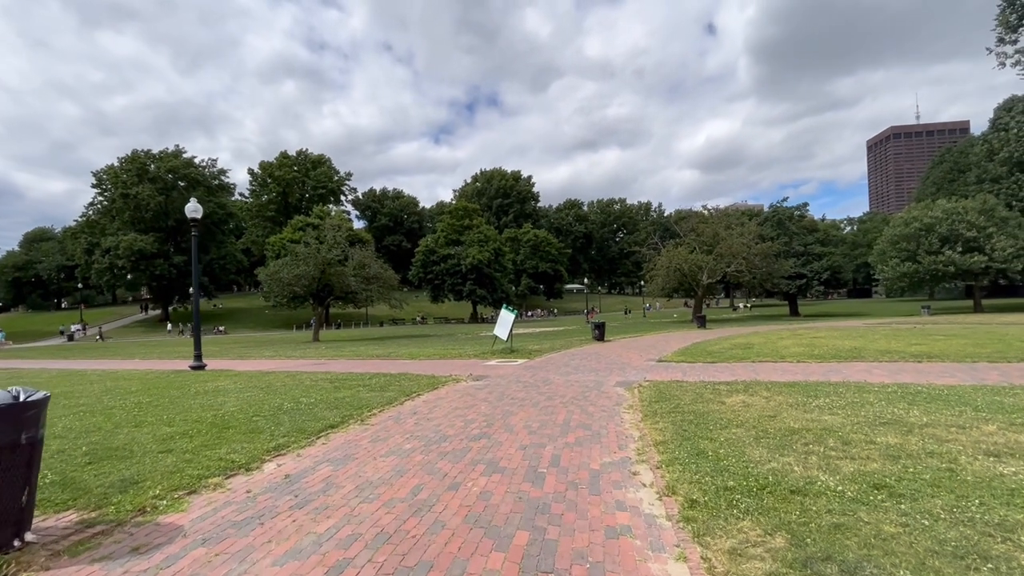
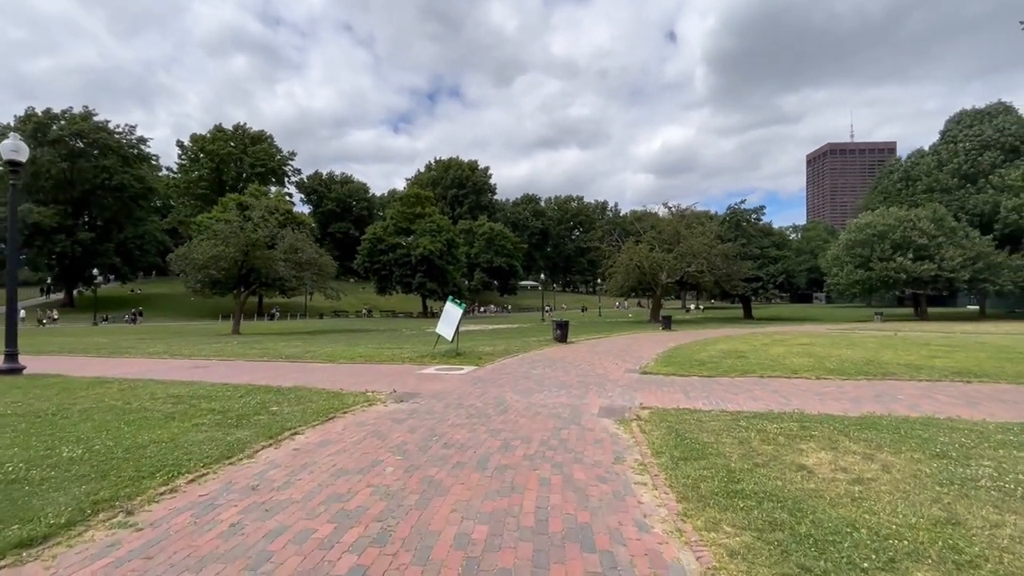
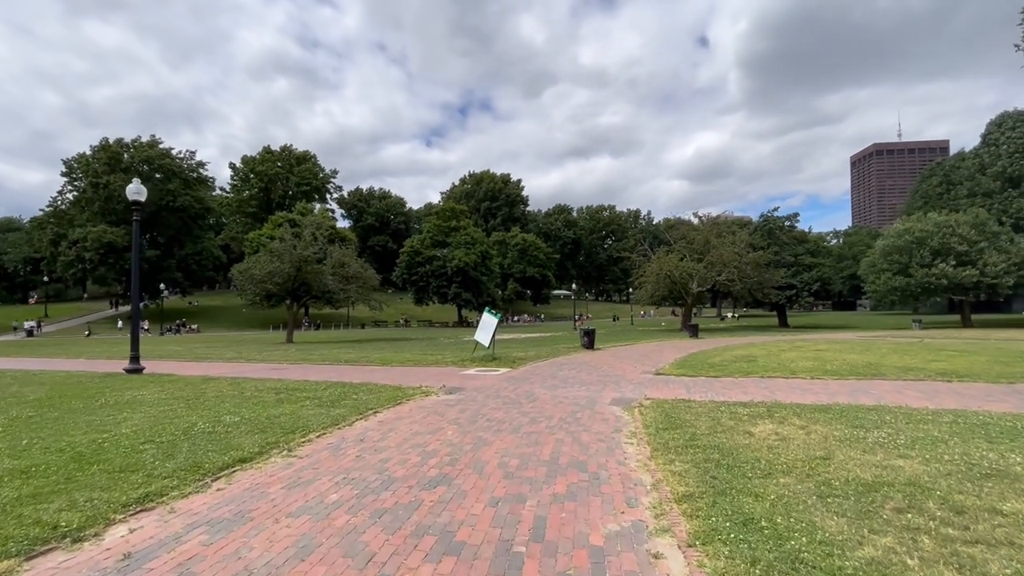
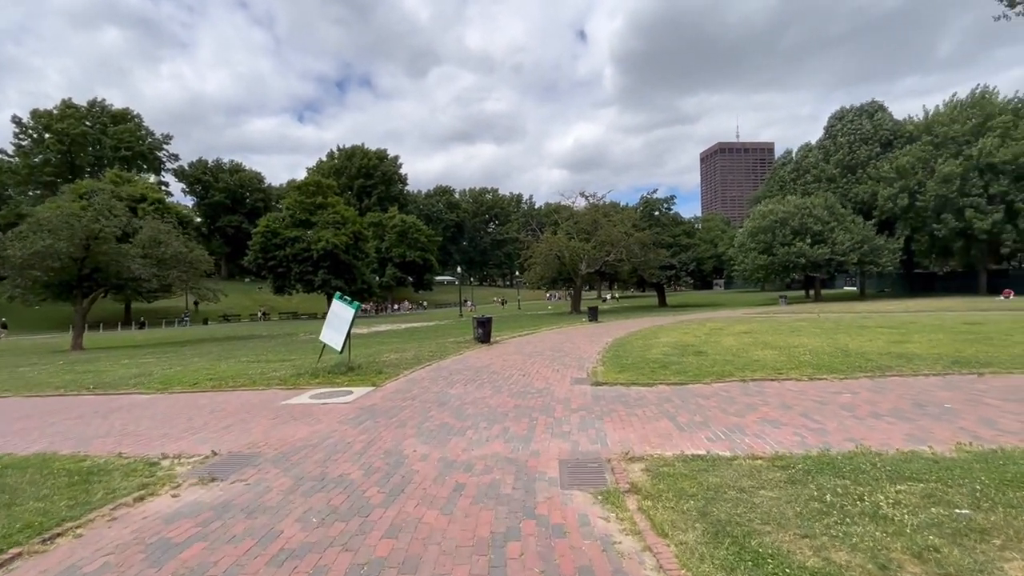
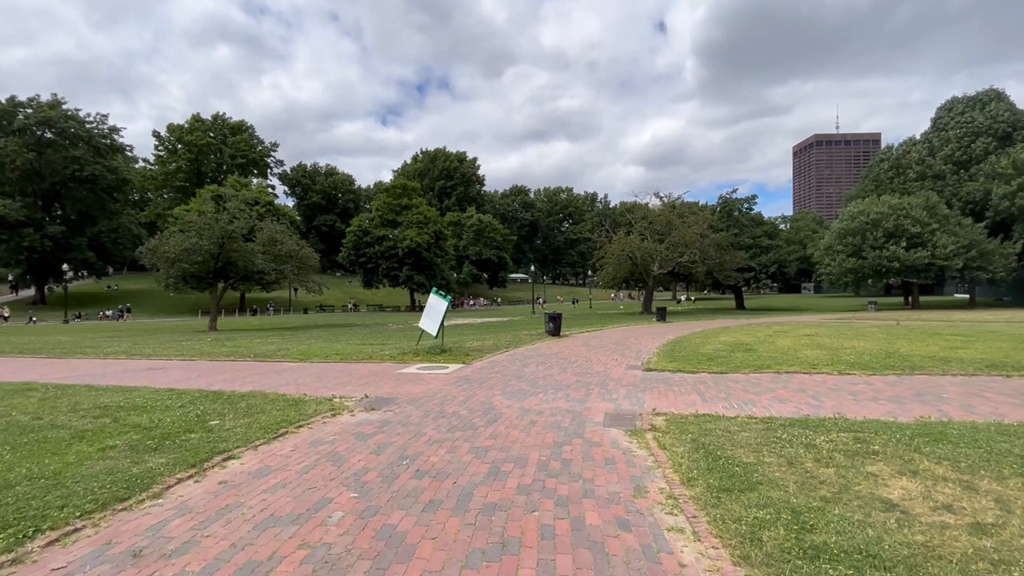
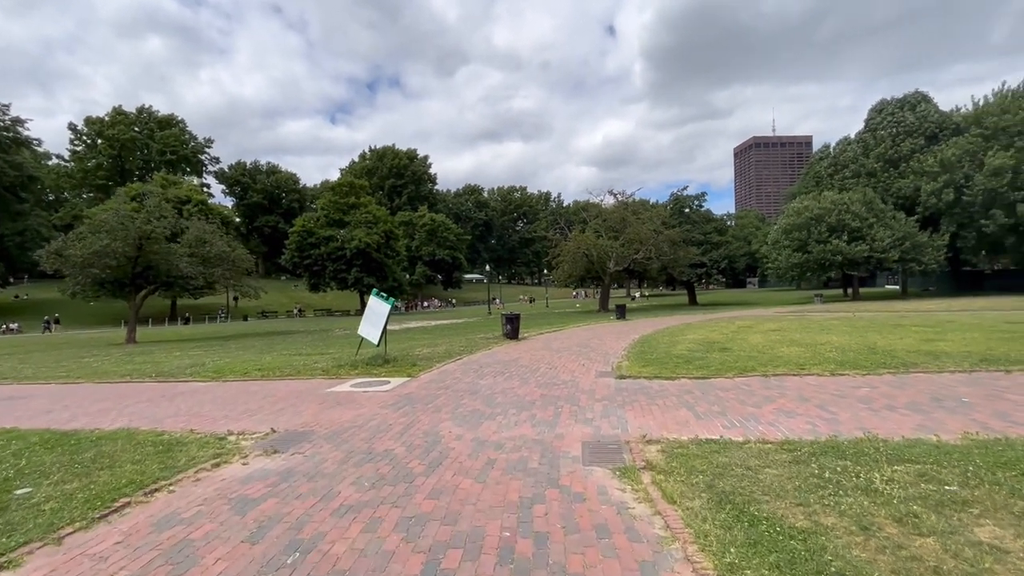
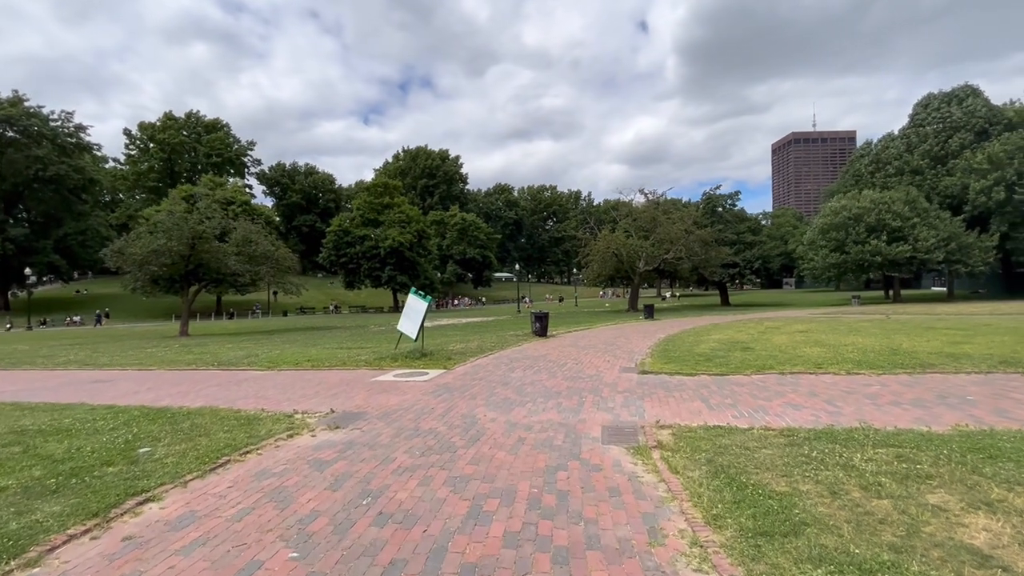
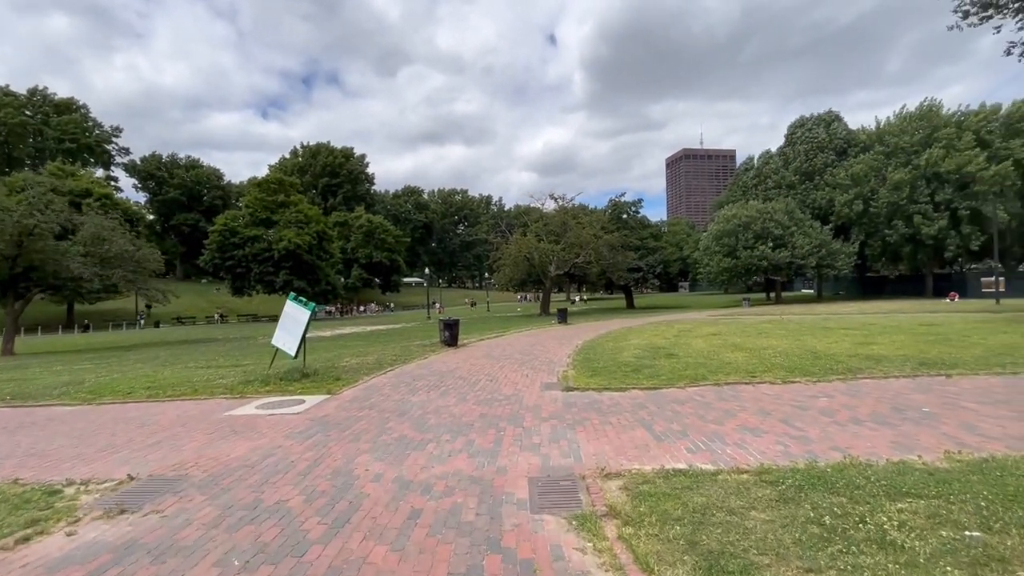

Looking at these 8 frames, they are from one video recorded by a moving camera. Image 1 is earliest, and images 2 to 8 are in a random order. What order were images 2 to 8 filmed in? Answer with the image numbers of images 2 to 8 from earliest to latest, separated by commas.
3, 2, 5, 7, 6, 4, 8
